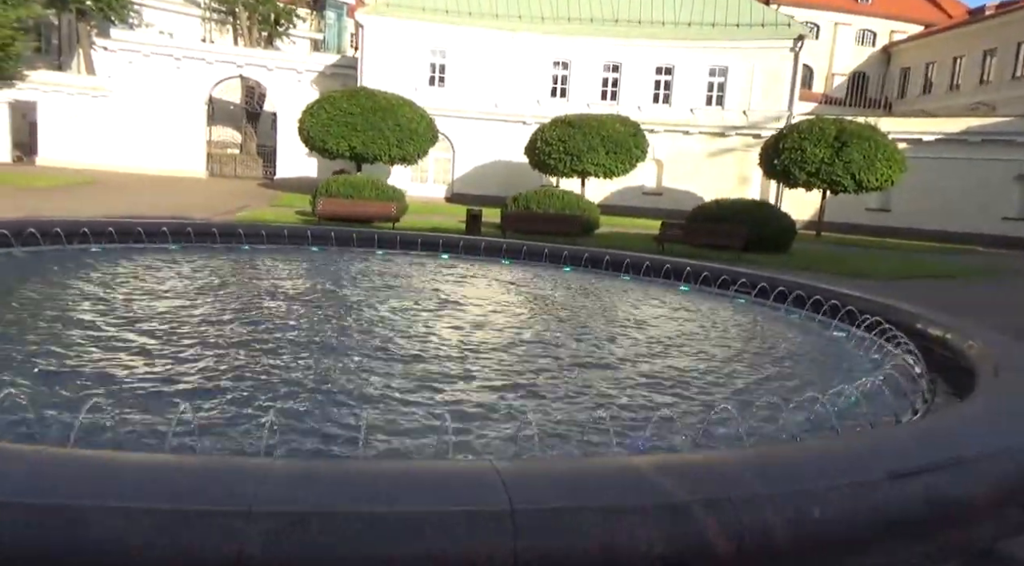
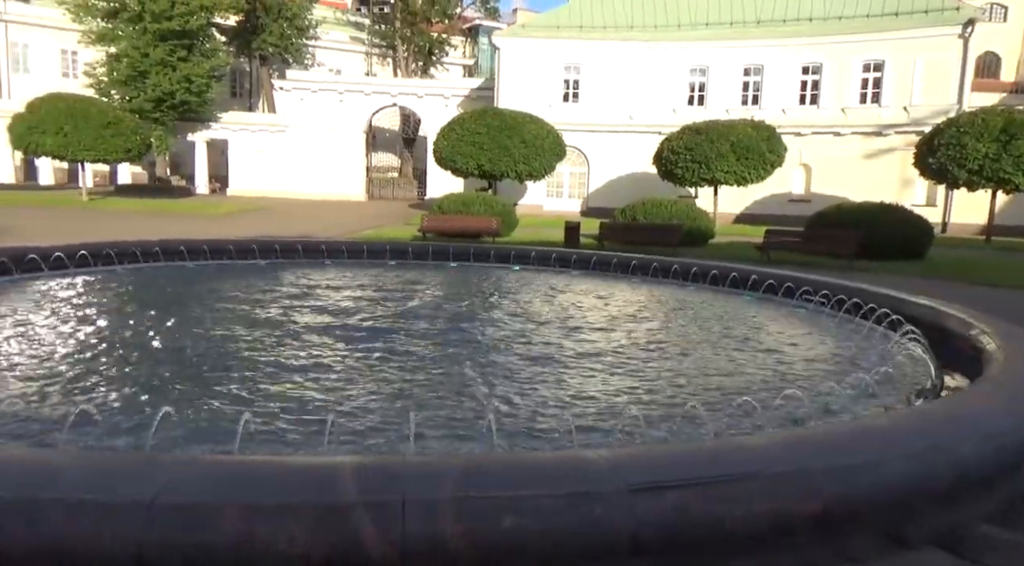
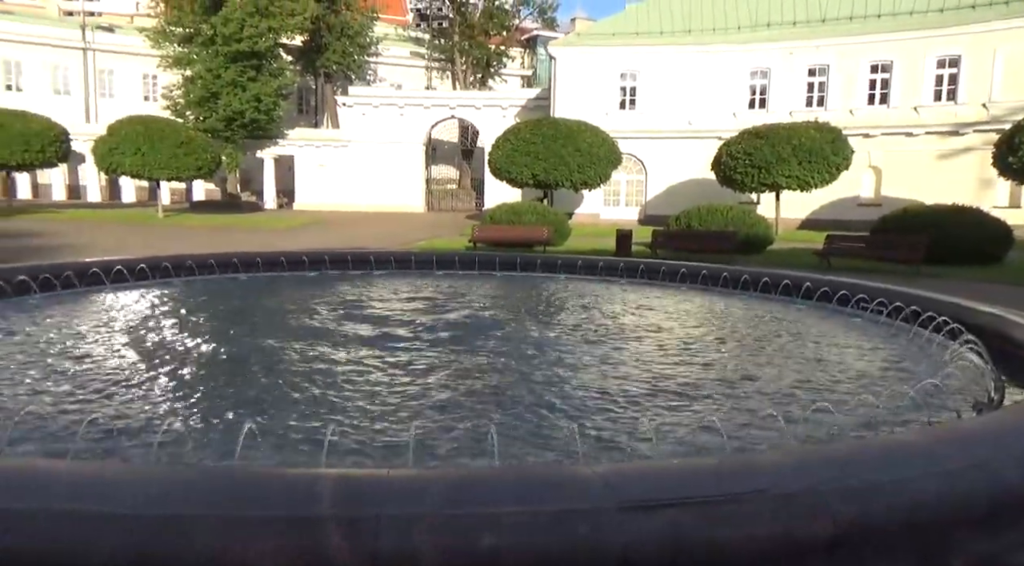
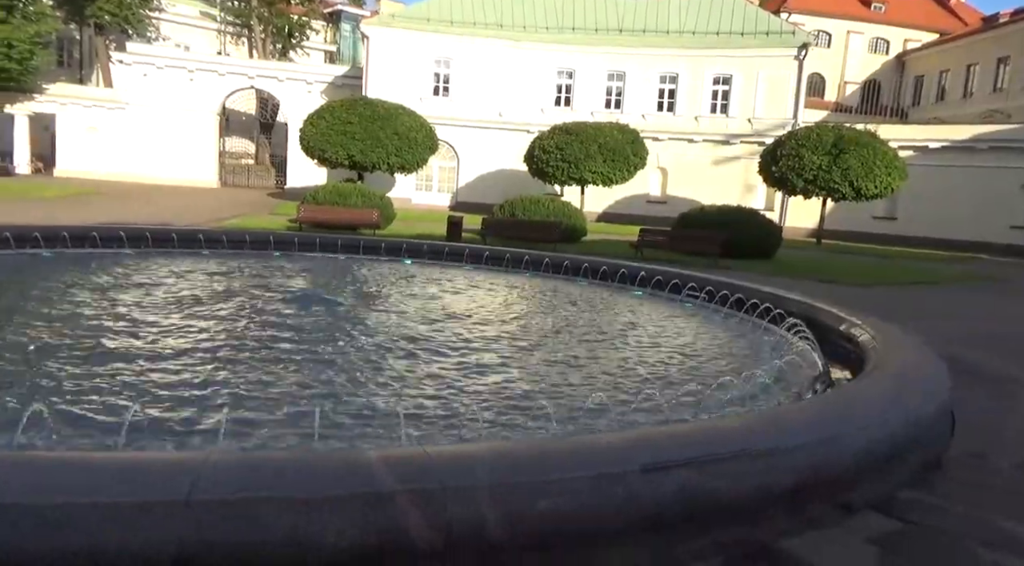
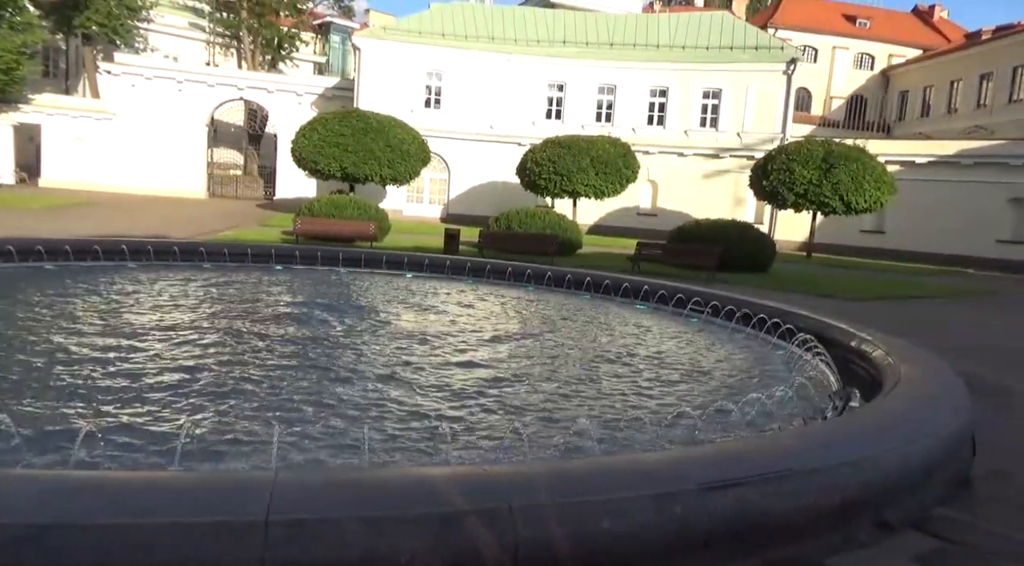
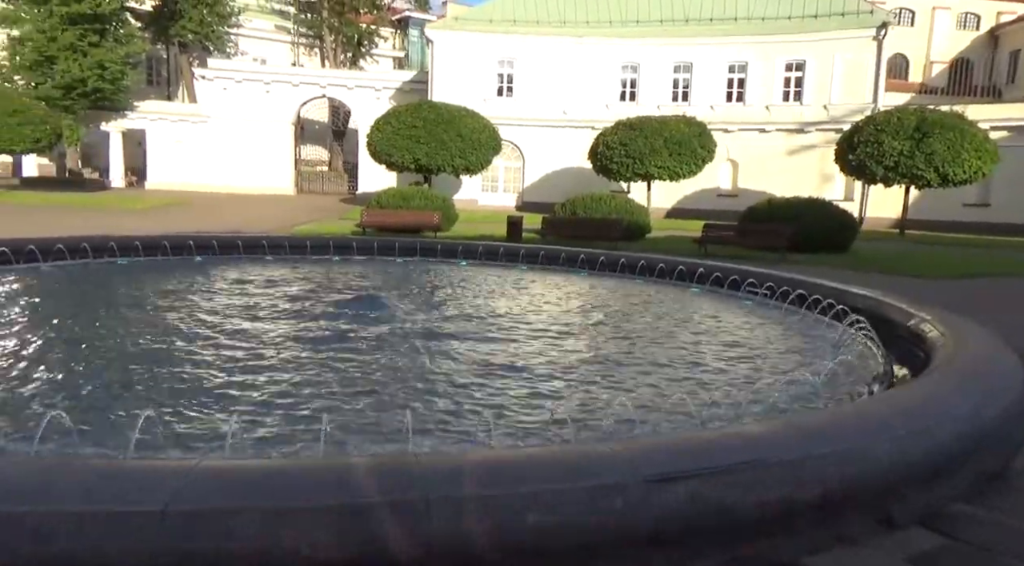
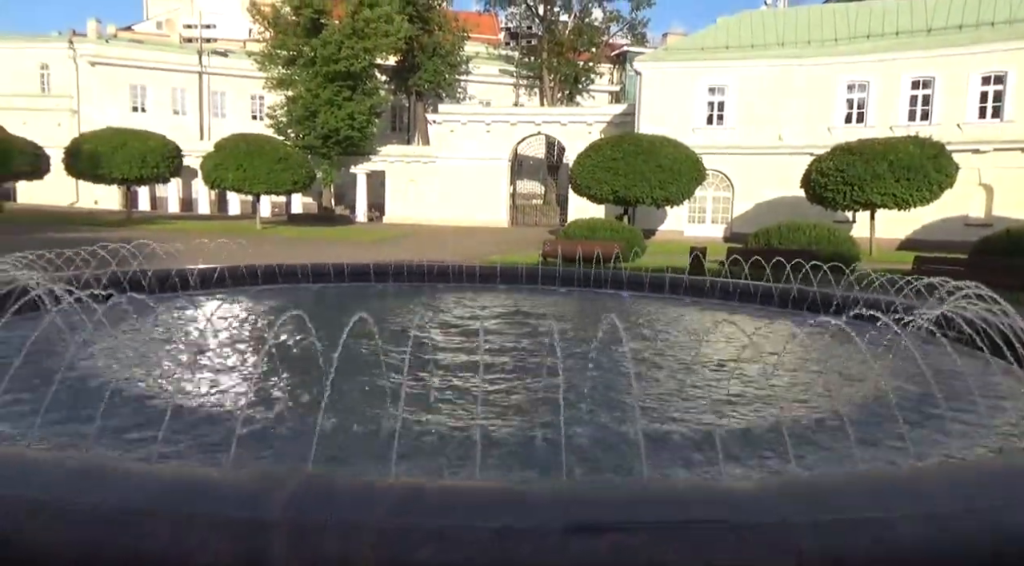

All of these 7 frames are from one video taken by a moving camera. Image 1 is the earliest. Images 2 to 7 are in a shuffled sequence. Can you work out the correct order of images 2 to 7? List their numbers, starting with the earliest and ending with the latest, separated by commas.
5, 4, 6, 2, 3, 7
